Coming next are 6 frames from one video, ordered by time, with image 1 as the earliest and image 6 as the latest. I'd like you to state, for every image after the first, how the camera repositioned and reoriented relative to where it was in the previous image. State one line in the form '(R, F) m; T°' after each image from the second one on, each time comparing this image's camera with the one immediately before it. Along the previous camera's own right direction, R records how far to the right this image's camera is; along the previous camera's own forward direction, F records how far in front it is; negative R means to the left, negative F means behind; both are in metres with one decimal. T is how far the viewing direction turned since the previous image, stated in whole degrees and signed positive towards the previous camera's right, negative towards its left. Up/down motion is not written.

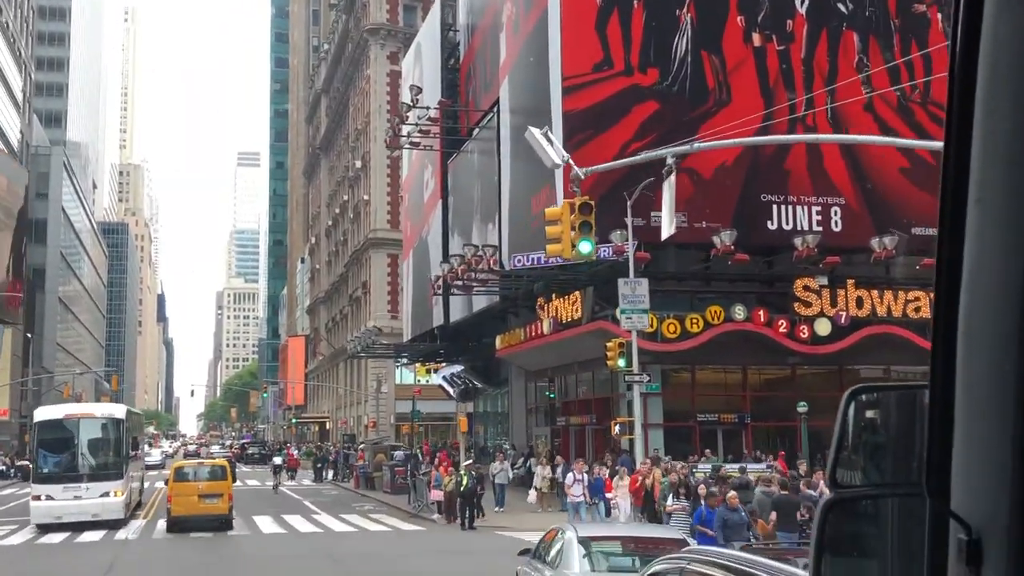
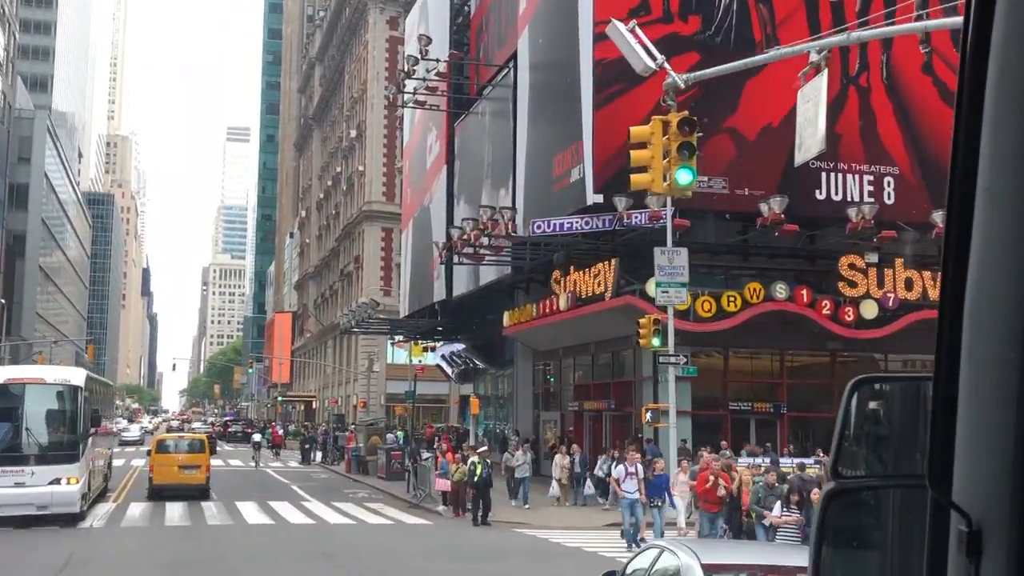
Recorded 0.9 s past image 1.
(-0.1, +0.5) m; +1°
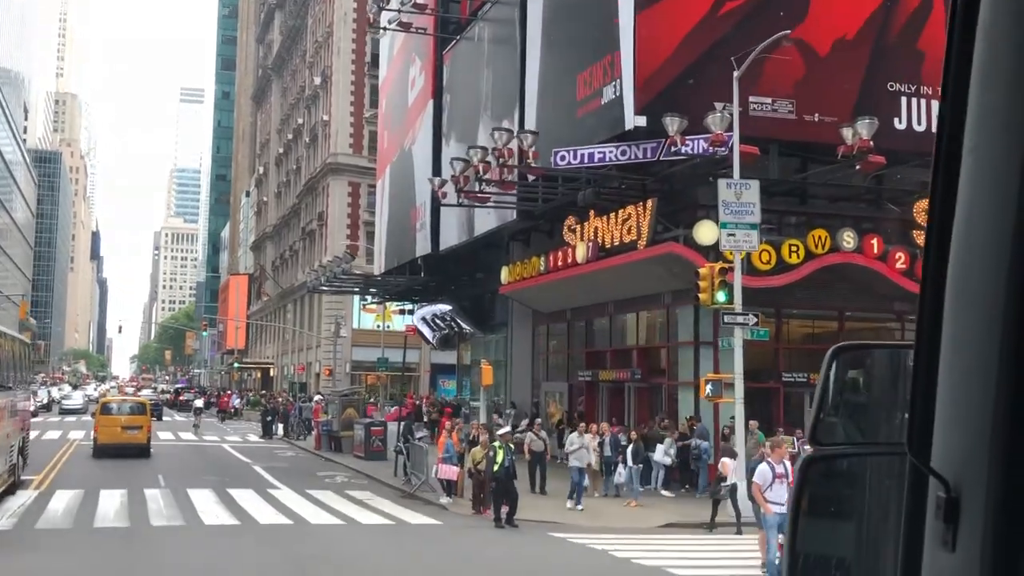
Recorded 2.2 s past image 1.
(-0.2, +0.8) m; +2°
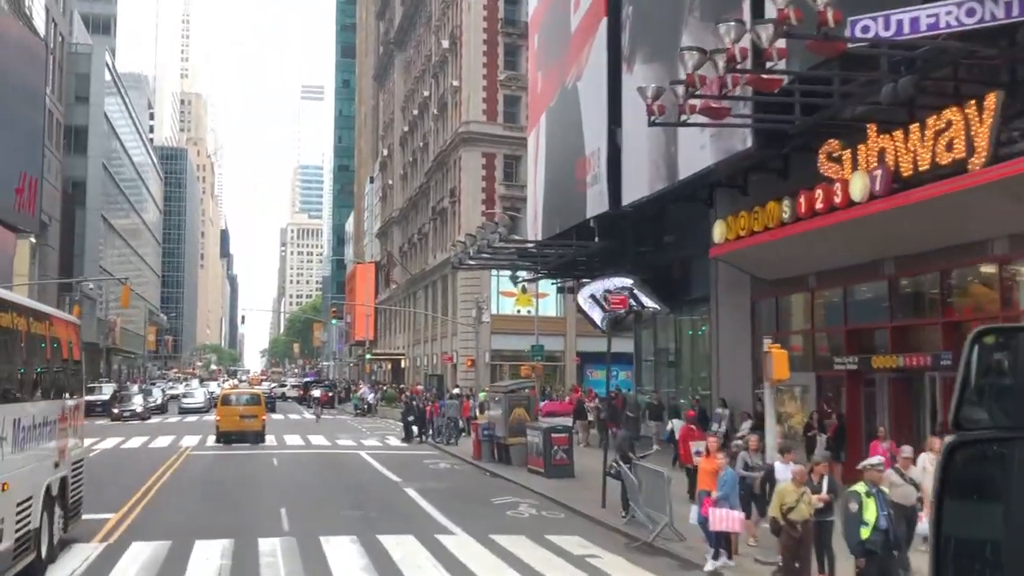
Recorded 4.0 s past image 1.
(-0.3, +1.2) m; -6°
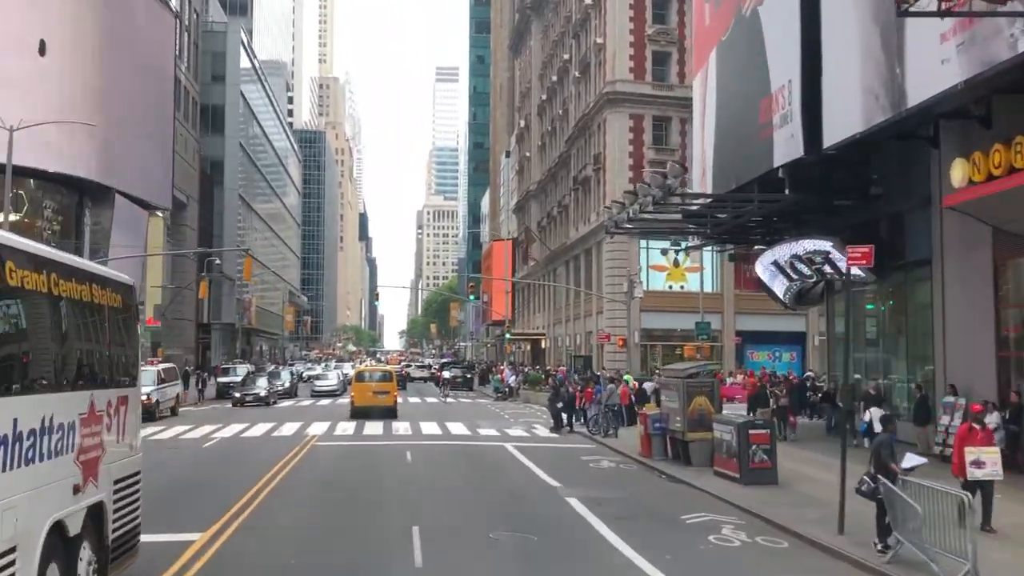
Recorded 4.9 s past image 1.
(-0.1, +0.7) m; -7°
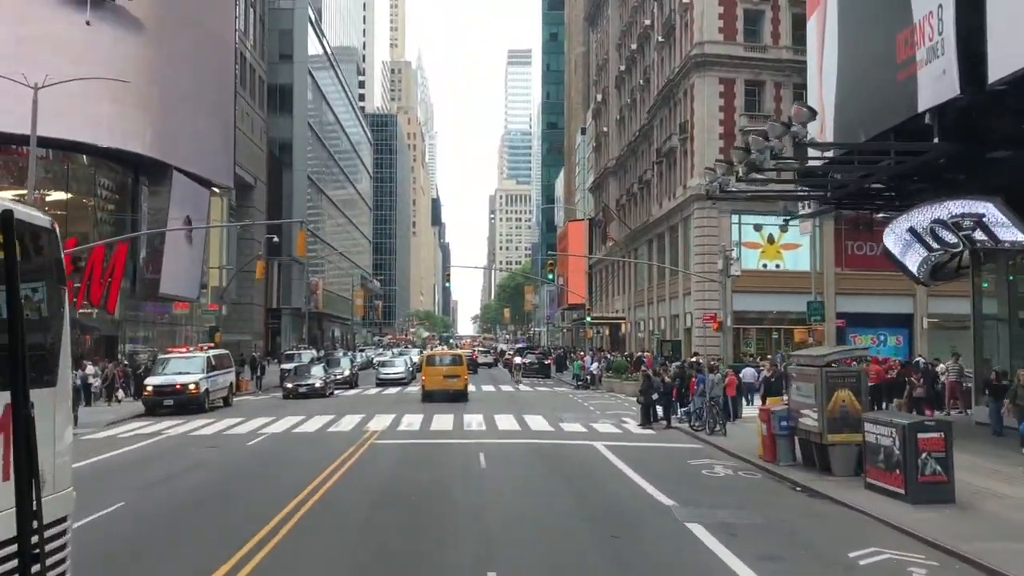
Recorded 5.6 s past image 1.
(-0.1, +0.6) m; -4°
